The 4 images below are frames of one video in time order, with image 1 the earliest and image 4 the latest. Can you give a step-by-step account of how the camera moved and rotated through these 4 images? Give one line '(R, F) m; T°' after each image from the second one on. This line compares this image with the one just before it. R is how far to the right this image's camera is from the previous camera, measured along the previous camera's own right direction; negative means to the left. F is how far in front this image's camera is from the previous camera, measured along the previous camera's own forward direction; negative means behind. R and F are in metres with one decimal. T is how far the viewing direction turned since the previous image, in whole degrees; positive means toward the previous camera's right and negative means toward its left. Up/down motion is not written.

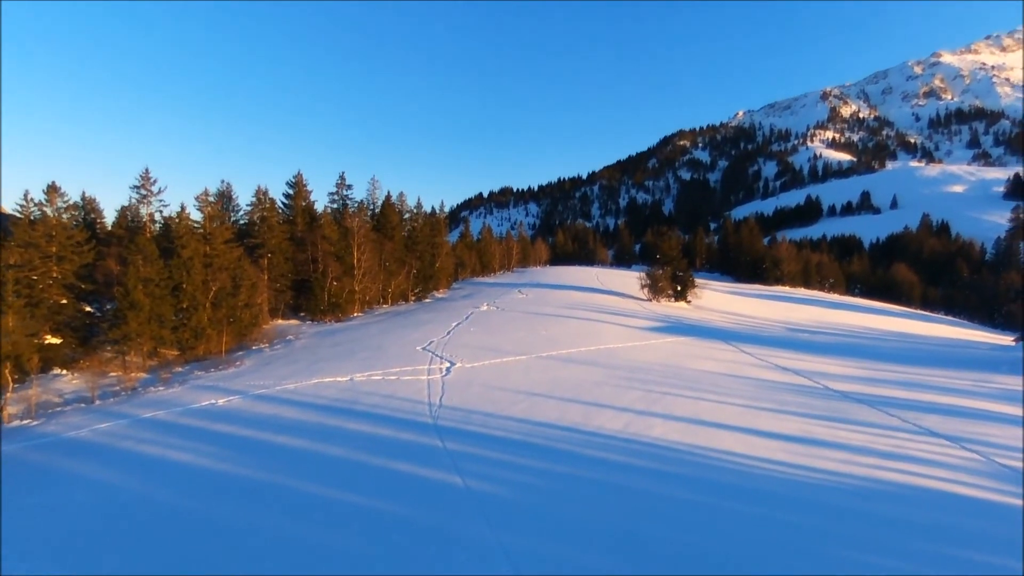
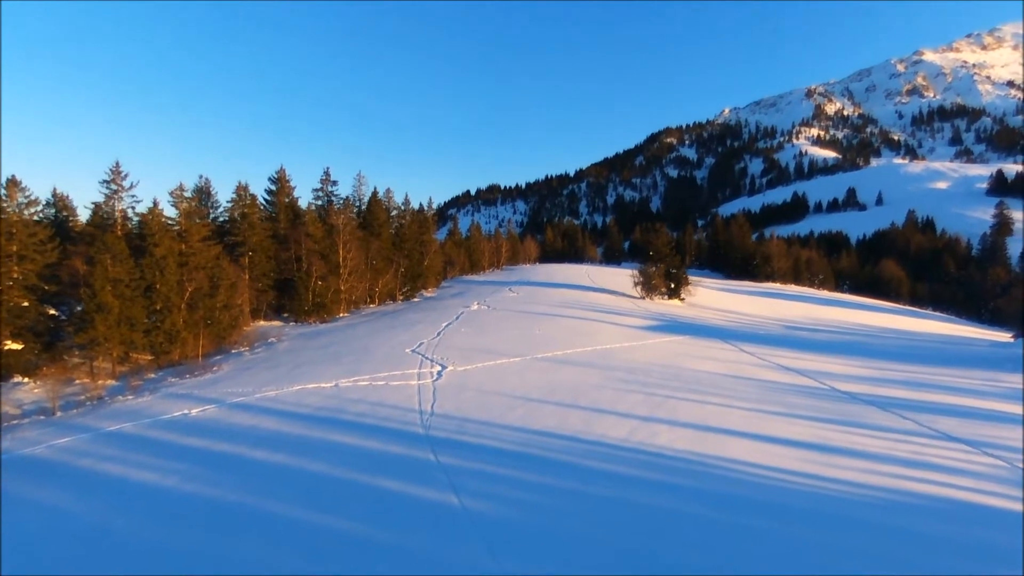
(-0.2, +0.8) m; +1°
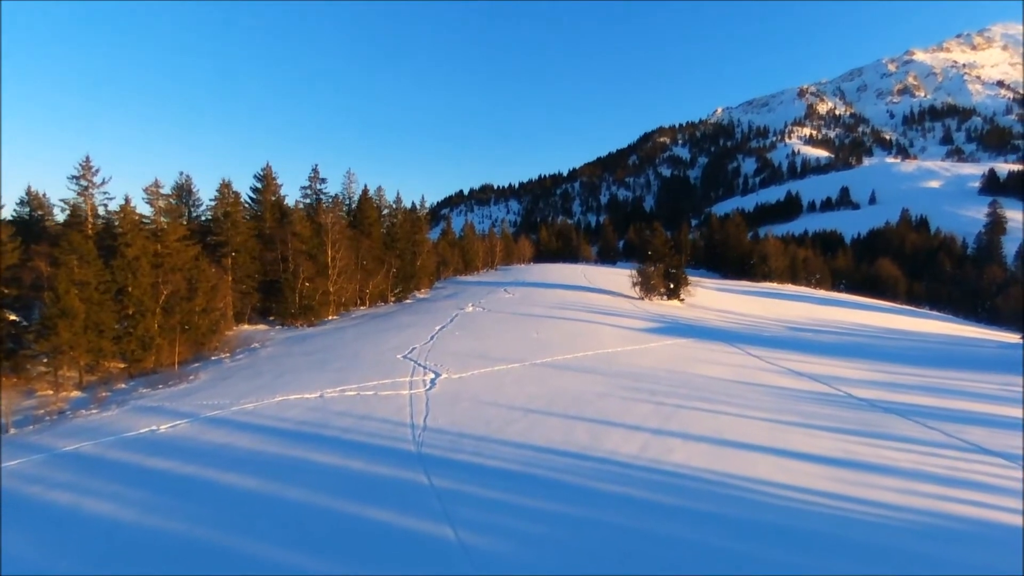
(-0.1, +0.9) m; +1°
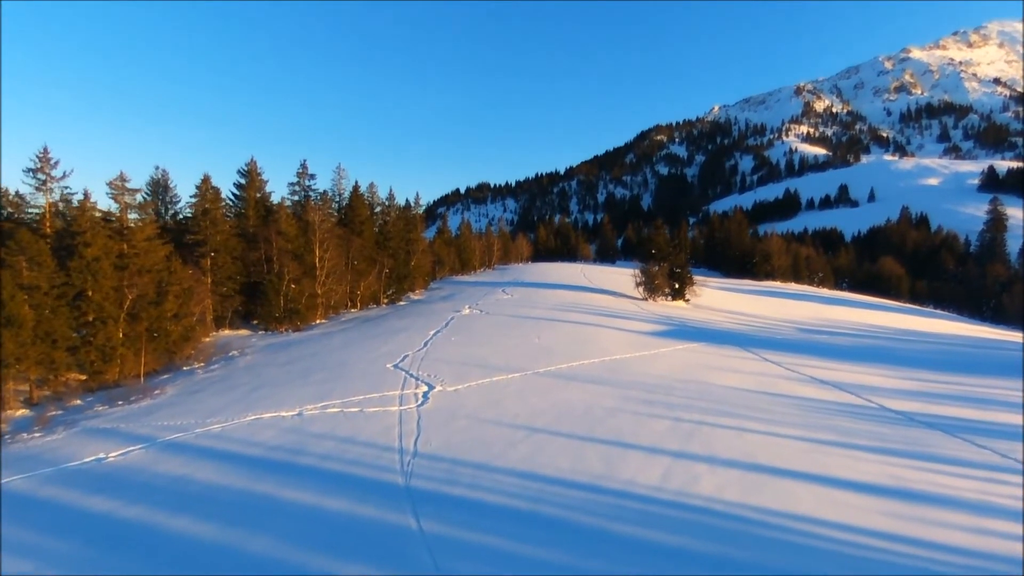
(-0.1, +1.3) m; 0°
